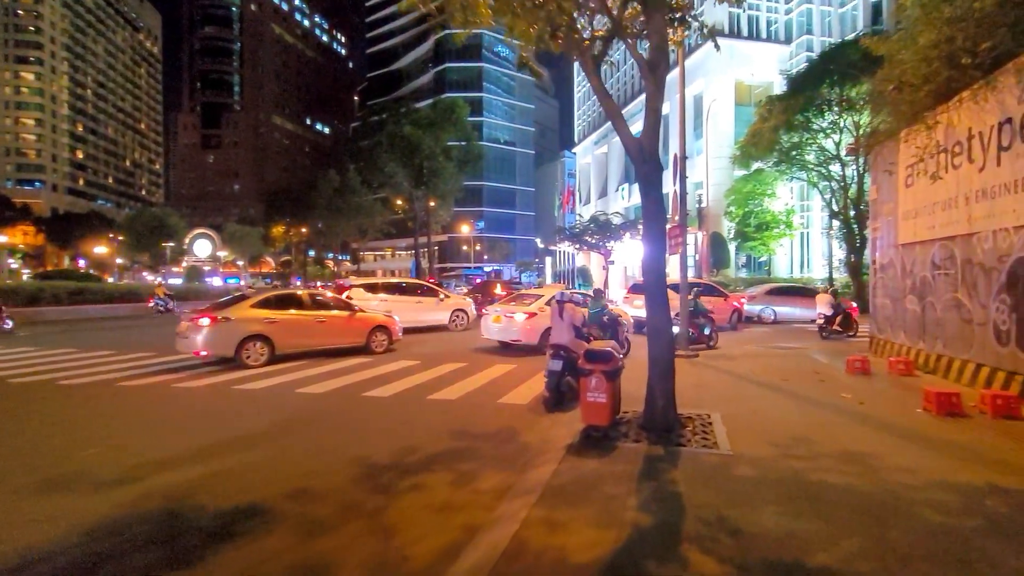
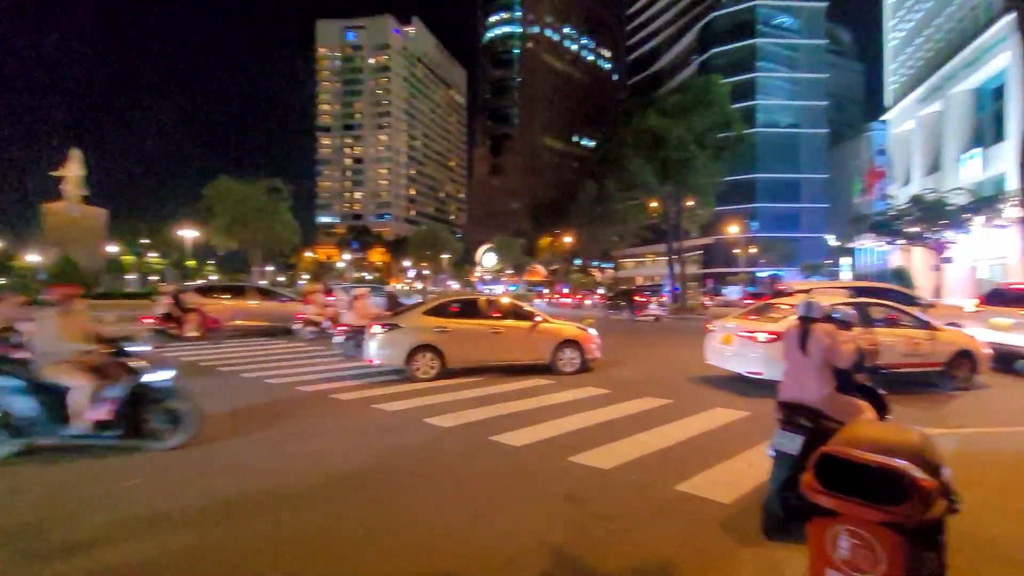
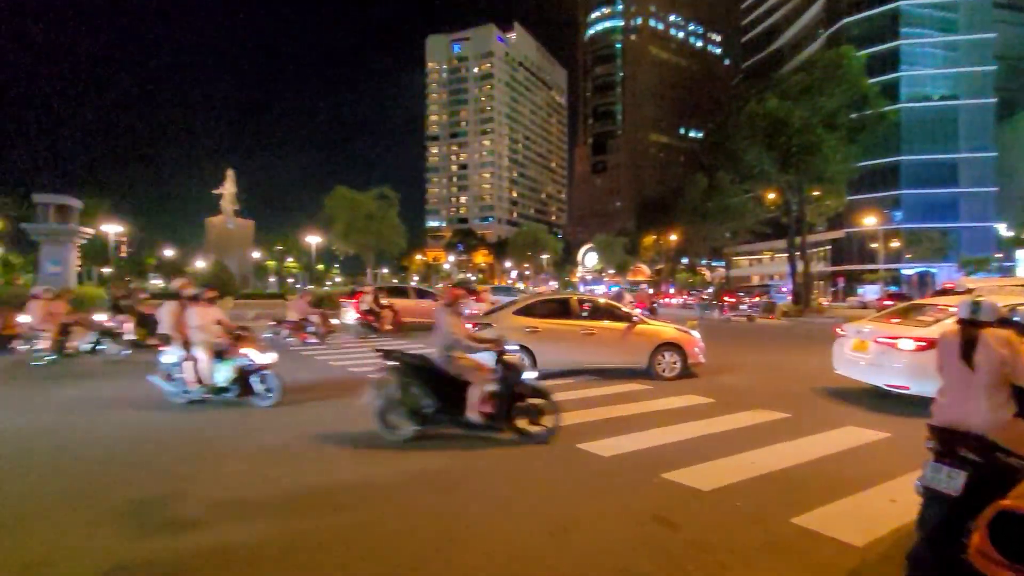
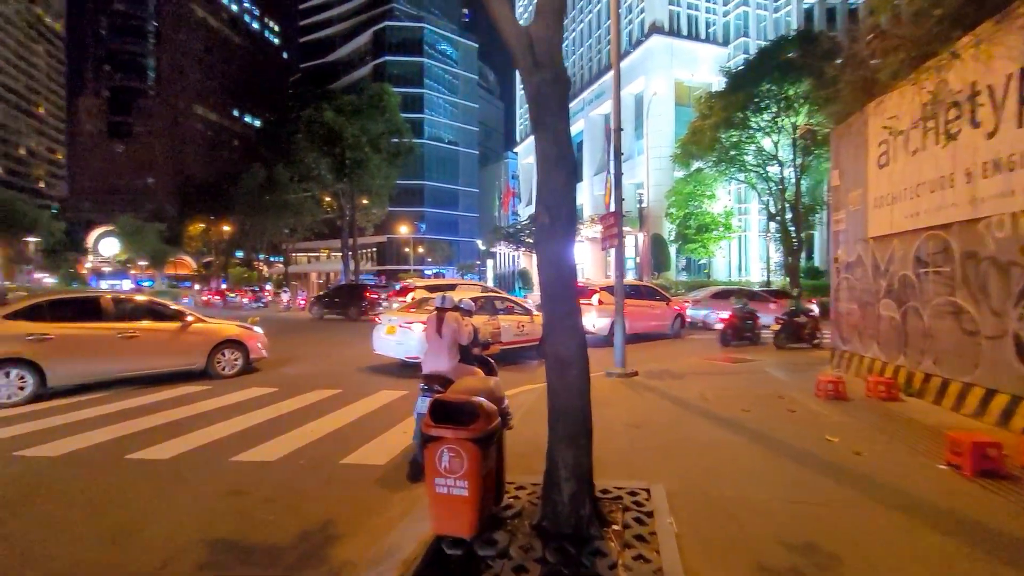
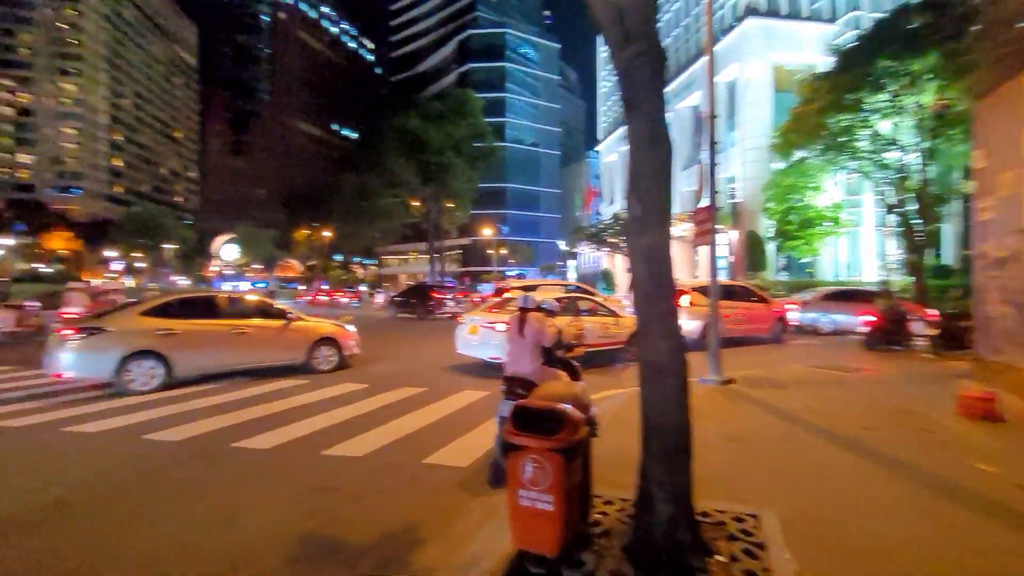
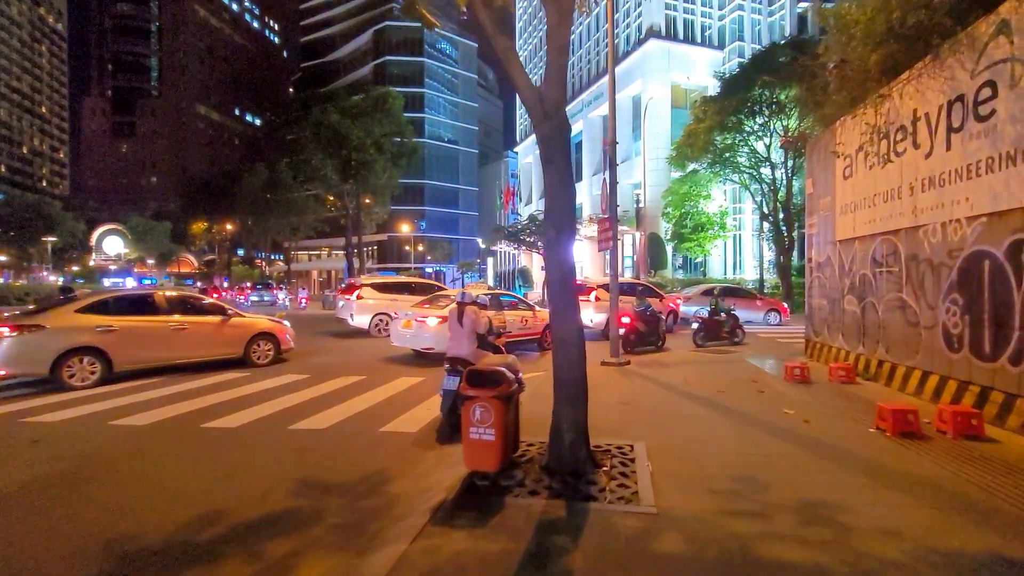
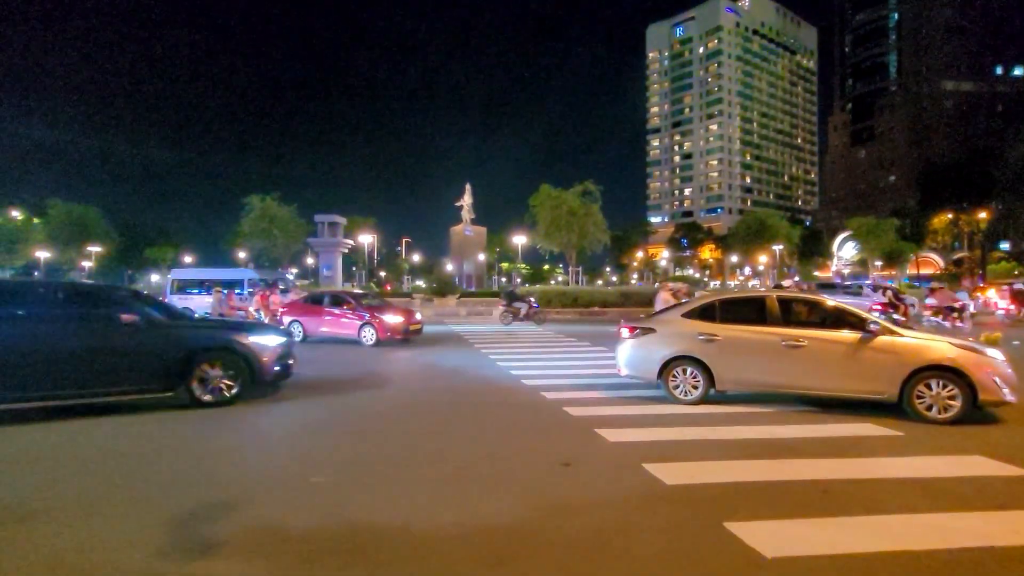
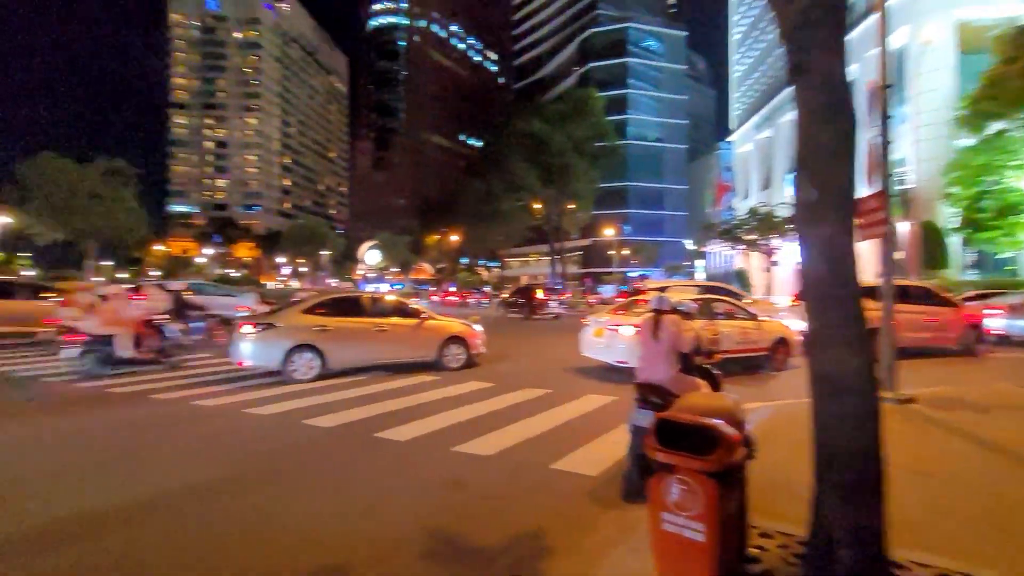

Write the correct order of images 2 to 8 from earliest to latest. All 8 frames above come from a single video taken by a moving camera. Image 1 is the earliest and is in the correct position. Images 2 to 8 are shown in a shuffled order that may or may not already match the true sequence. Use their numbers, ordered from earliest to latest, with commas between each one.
6, 4, 5, 8, 2, 3, 7
